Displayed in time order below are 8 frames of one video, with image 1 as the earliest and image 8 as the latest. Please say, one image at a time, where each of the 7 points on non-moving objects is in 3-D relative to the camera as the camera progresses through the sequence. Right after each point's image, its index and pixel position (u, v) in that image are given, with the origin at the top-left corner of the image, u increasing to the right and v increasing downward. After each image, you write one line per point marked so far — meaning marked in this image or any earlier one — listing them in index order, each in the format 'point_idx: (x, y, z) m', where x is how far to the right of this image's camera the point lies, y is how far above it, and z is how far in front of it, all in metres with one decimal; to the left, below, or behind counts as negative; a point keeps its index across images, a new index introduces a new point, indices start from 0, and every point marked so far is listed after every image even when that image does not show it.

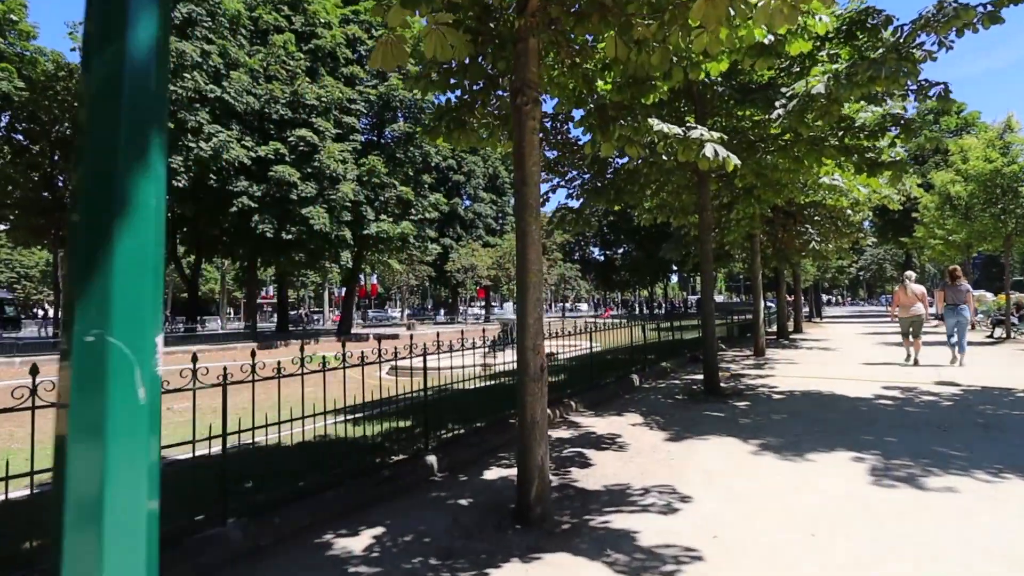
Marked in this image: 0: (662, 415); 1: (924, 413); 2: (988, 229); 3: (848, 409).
0: (+2.1, -1.8, +7.6) m
1: (+5.7, -1.7, +7.4) m
2: (+15.9, +2.0, +17.9) m
3: (+4.8, -1.7, +7.7) m
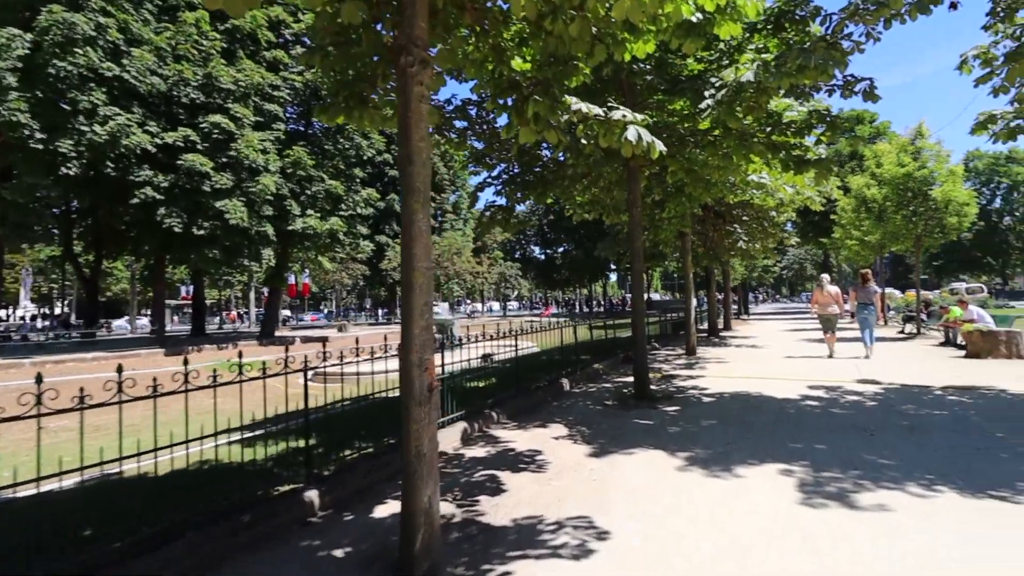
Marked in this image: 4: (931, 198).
0: (+1.0, -1.8, +7.0) m
1: (+4.6, -1.7, +7.2) m
2: (+13.6, +2.0, +18.7) m
3: (+3.7, -1.7, +7.4) m
4: (+14.2, +3.1, +18.0) m
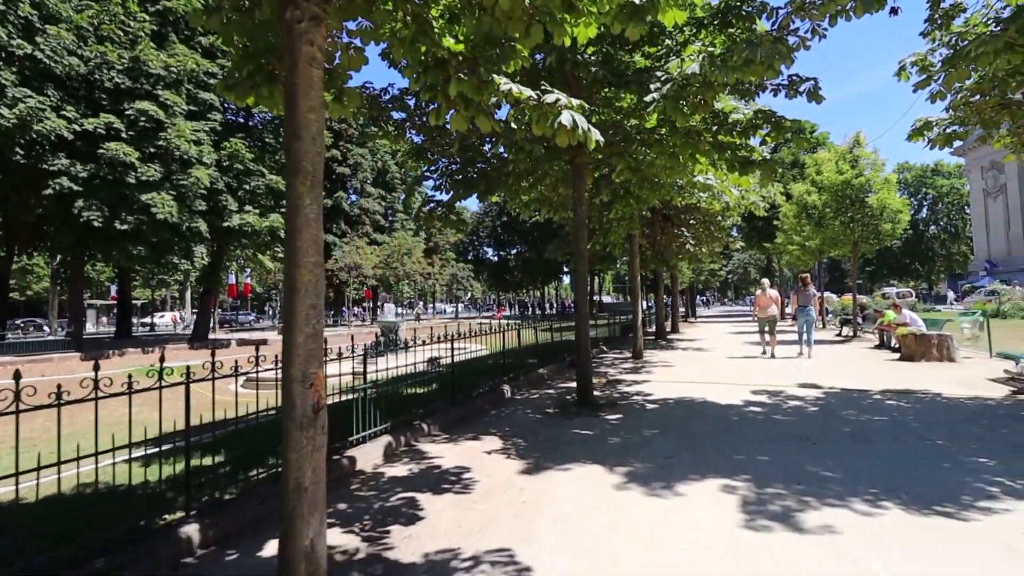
0: (+0.2, -1.8, +6.5) m
1: (+3.7, -1.8, +7.0) m
2: (+11.8, +1.9, +19.3) m
3: (+2.8, -1.8, +7.2) m
4: (+12.4, +2.9, +18.6) m
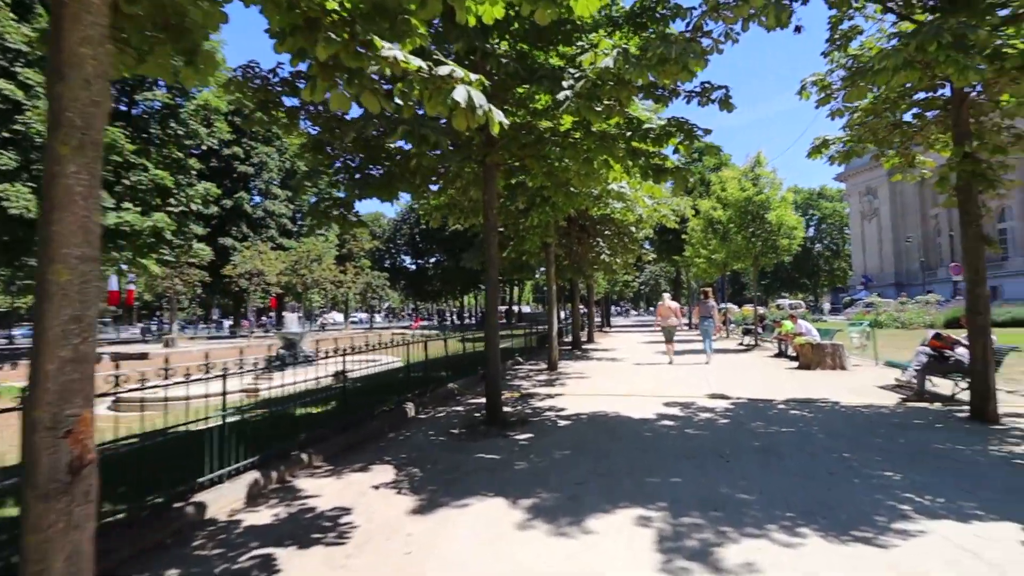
0: (-1.0, -1.9, +5.8) m
1: (+2.4, -1.9, +6.7) m
2: (+8.6, +1.5, +20.1) m
3: (+1.5, -1.9, +6.8) m
4: (+9.4, +2.5, +19.6) m
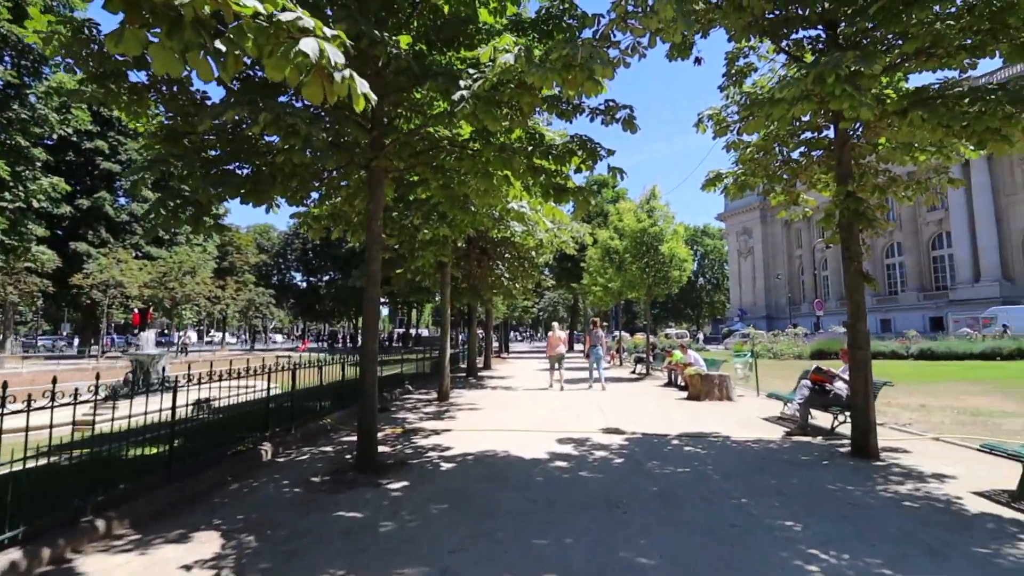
0: (-2.2, -2.1, +4.6) m
1: (+1.0, -2.2, +6.1) m
2: (+4.8, +0.3, +20.6) m
3: (+0.1, -2.2, +6.0) m
4: (+5.6, +1.4, +20.2) m
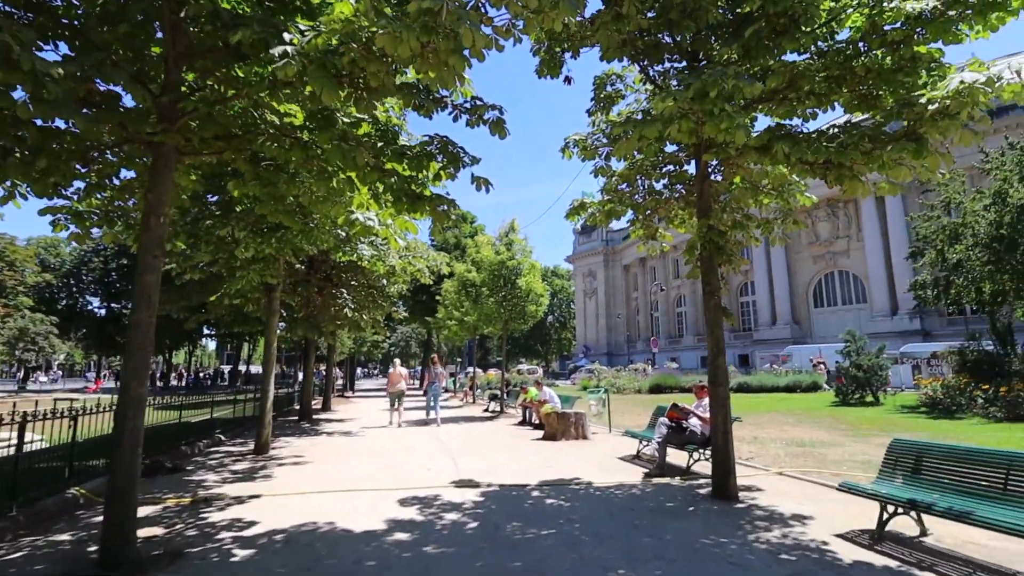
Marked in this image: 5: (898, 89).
0: (-3.2, -2.1, +2.5) m
1: (-0.6, -2.5, +4.9) m
2: (-0.8, -0.9, +19.9) m
3: (-1.4, -2.4, +4.5) m
4: (+0.1, +0.1, +19.9) m
5: (+4.3, +2.2, +5.8) m
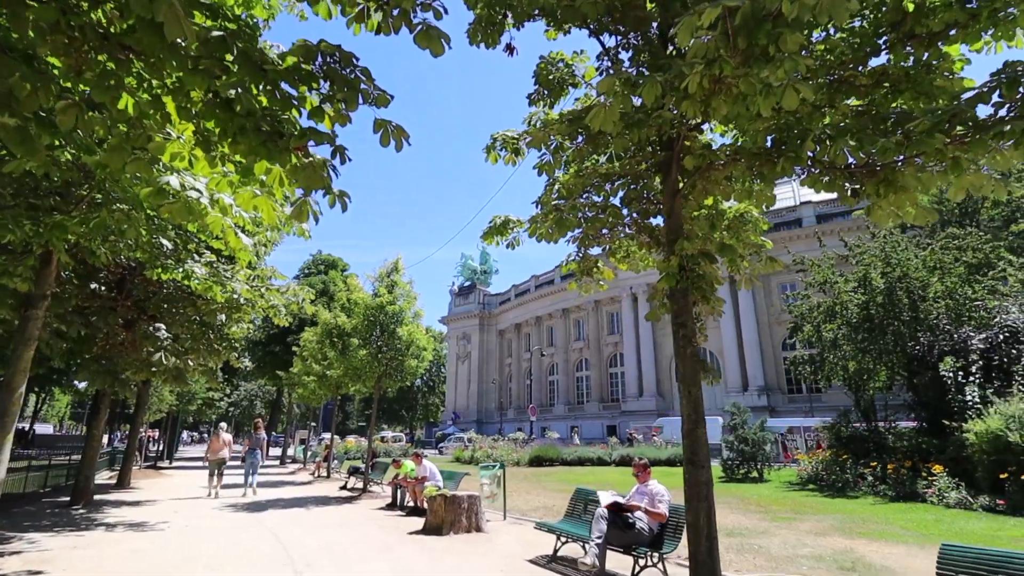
0: (-2.9, -1.5, -0.7) m
1: (-1.0, -2.4, +2.2) m
2: (-4.8, -2.5, +16.8) m
3: (-1.7, -2.2, +1.6) m
4: (-3.8, -1.6, +17.1) m
5: (+3.7, +1.7, +4.8) m
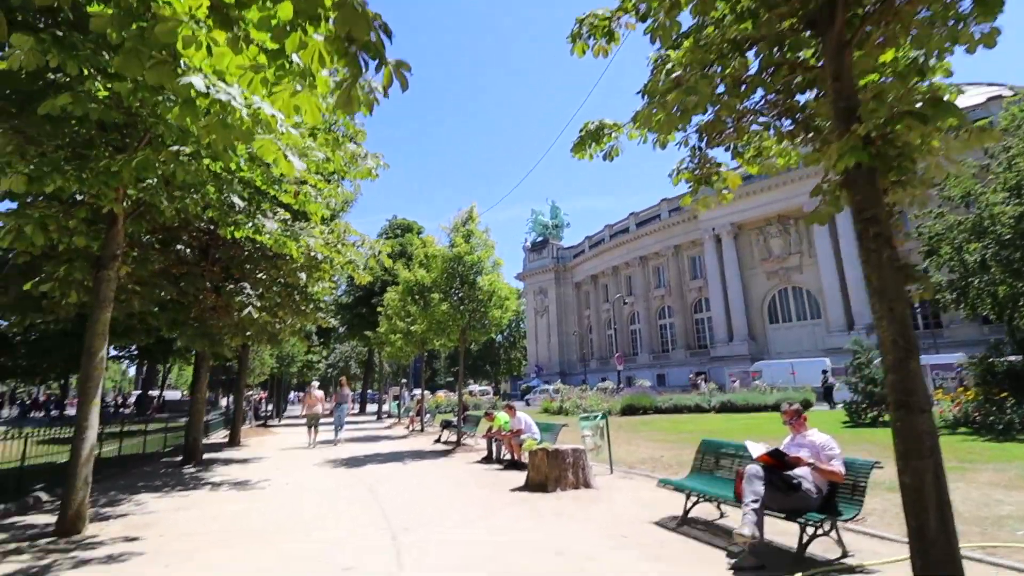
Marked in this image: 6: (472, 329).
0: (-2.7, -1.5, -1.3) m
1: (-0.3, -1.9, +1.3) m
2: (-2.1, -1.0, +16.3) m
3: (-1.1, -1.8, +0.8) m
4: (-1.2, 0.0, +16.4) m
5: (+4.4, +2.6, +2.9) m
6: (-1.3, -1.3, +16.8) m
